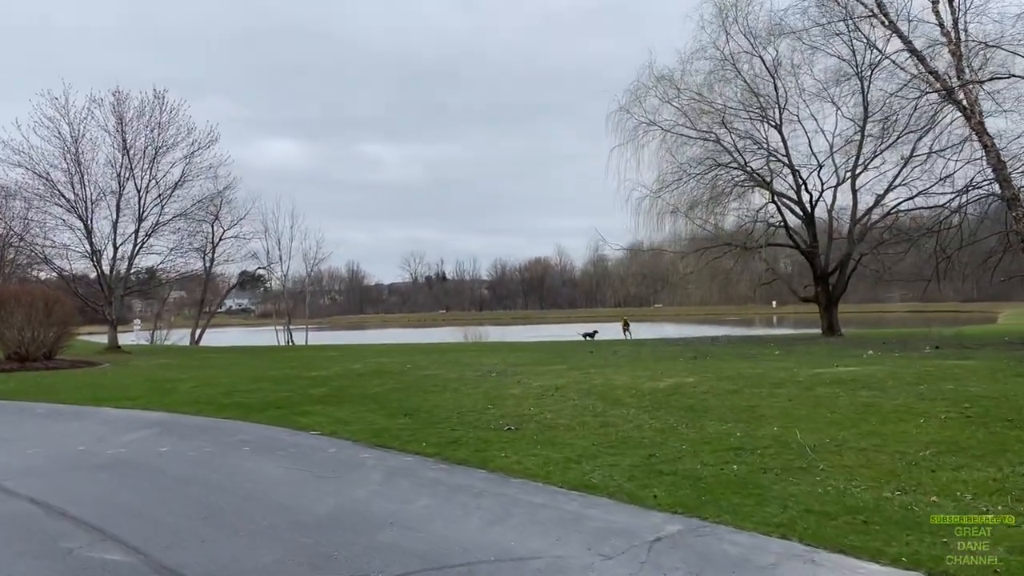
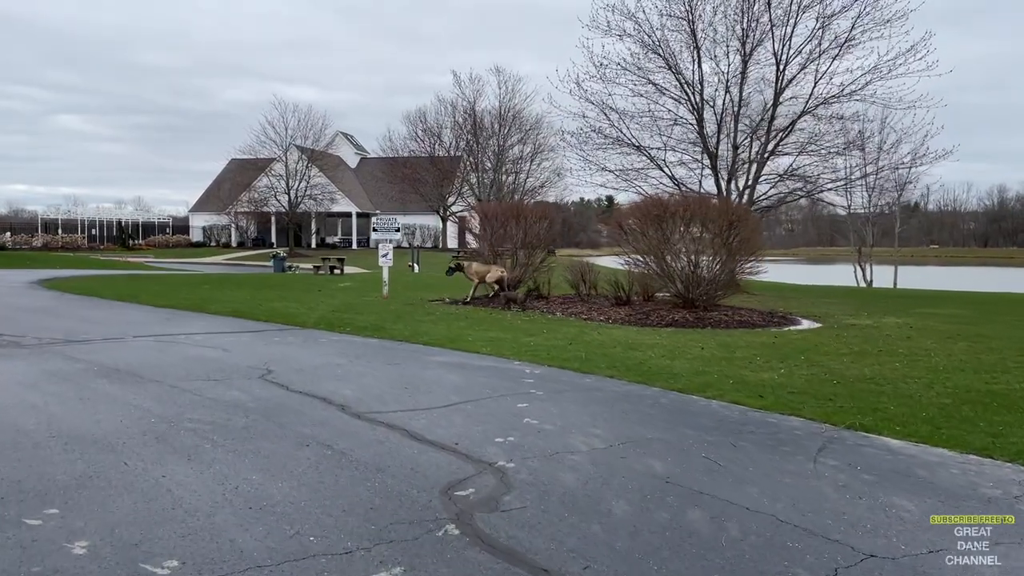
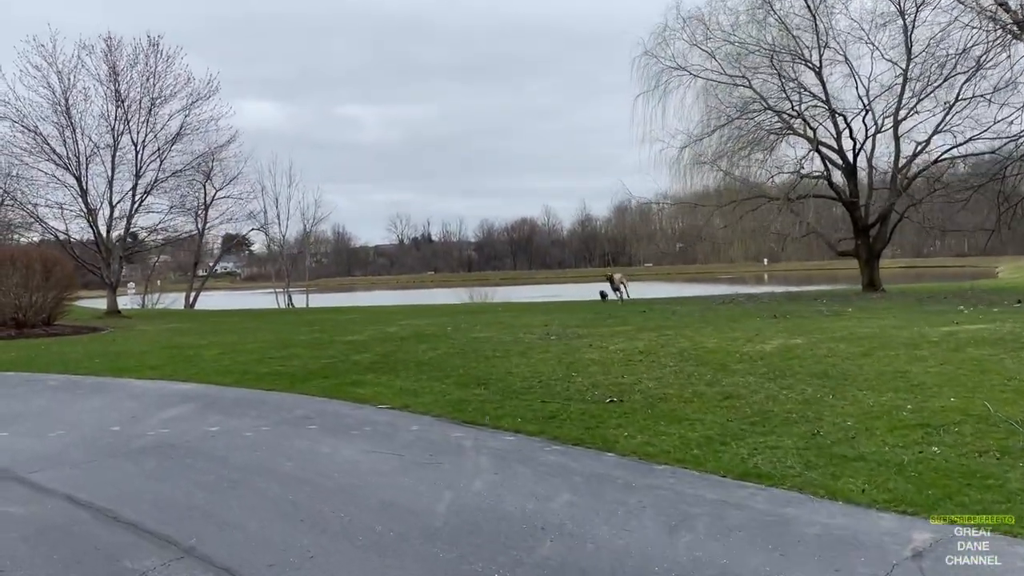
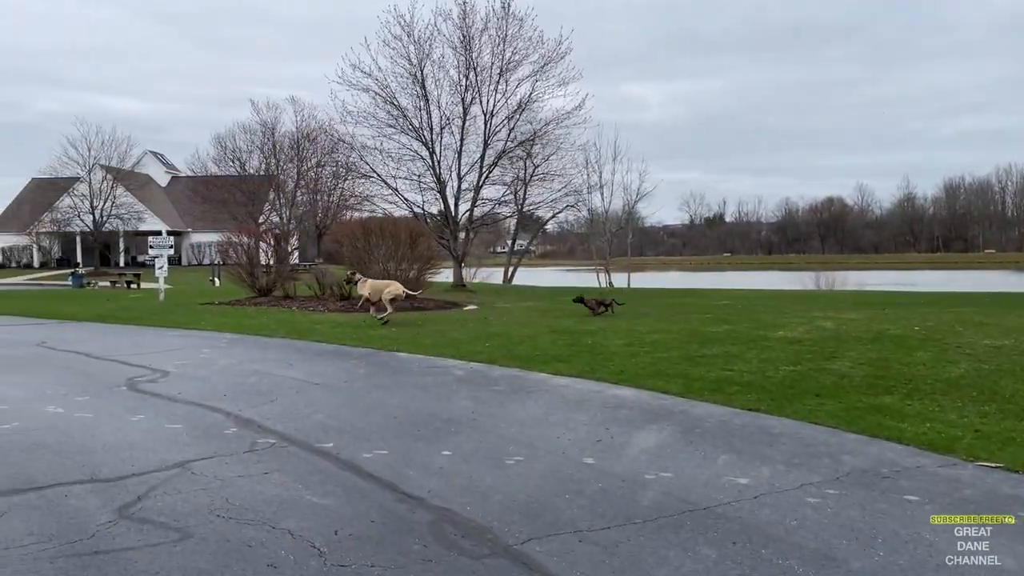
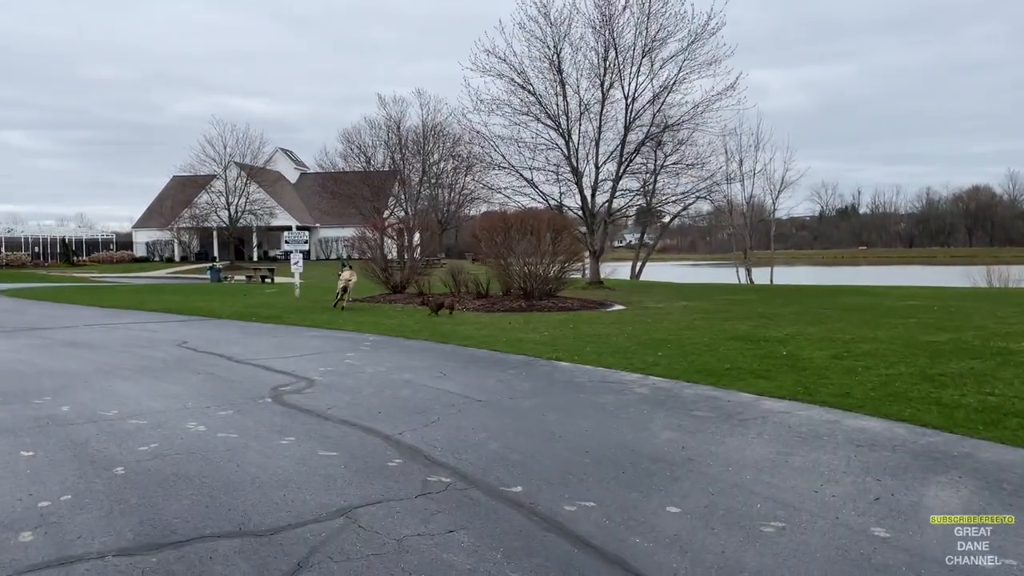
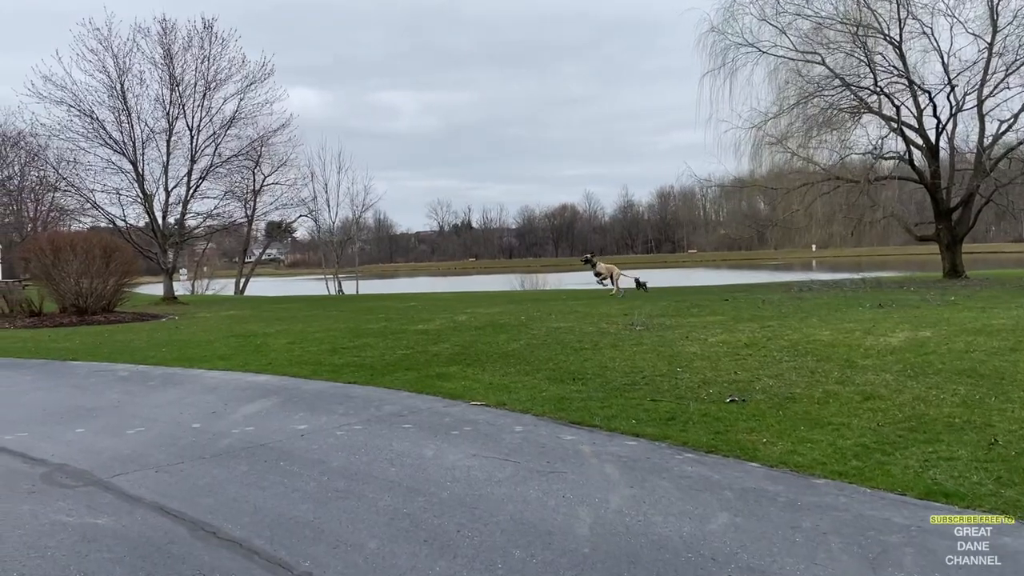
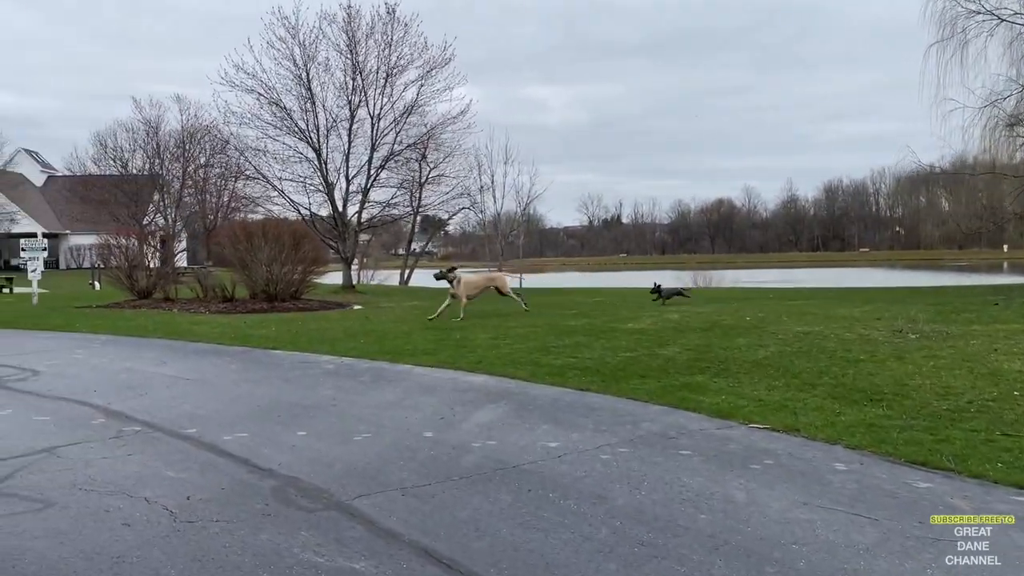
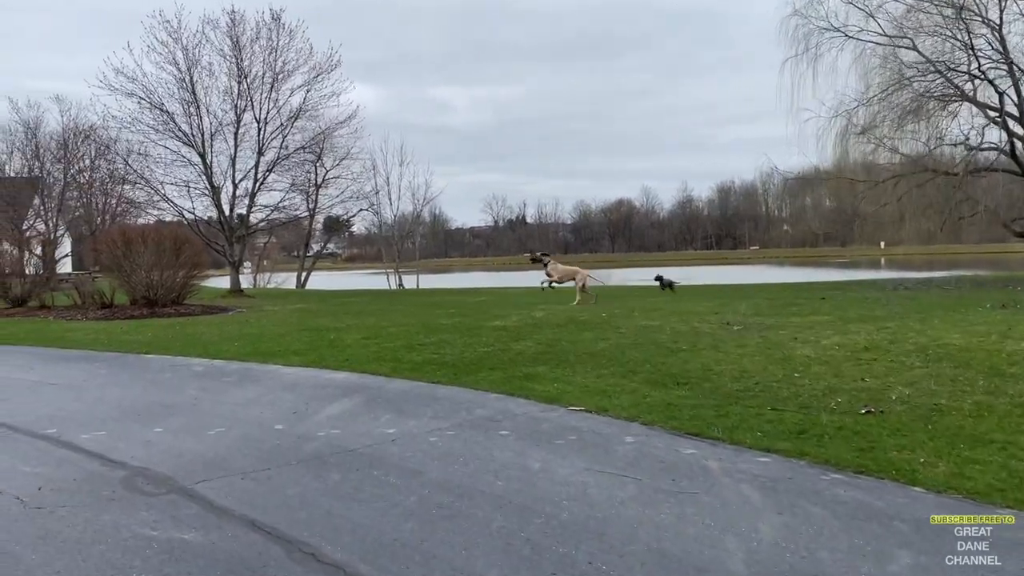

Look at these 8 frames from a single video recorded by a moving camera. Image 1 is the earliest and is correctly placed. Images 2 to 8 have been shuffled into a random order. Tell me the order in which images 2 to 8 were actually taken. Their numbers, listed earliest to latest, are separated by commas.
3, 6, 8, 7, 4, 5, 2
